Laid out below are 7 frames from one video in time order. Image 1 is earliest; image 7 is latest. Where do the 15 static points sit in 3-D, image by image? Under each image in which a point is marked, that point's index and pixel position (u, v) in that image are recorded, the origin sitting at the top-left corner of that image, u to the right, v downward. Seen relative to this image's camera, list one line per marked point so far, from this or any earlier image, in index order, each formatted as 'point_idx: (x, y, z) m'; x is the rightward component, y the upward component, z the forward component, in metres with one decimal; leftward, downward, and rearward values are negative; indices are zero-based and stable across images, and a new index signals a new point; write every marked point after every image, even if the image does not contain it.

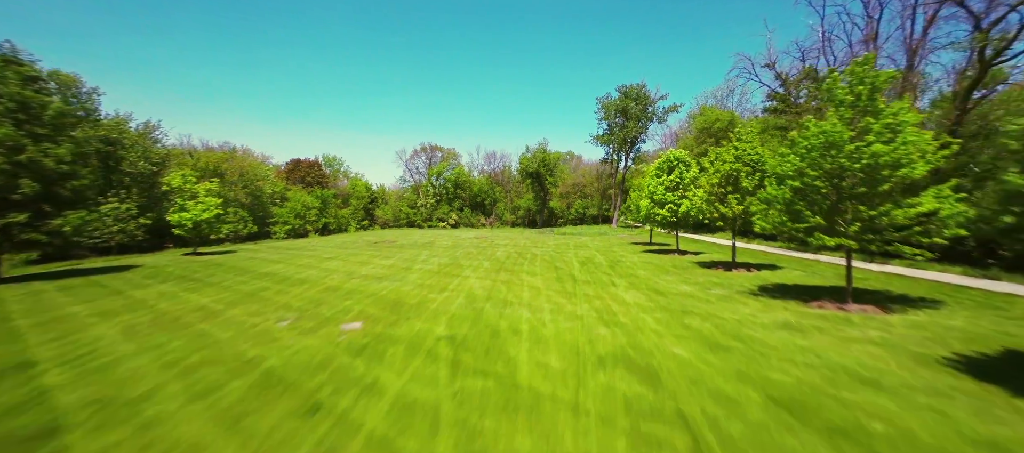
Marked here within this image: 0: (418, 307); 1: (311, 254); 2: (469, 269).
0: (-2.1, -1.8, +7.6) m
1: (-10.3, -1.4, +17.7) m
2: (-1.6, -1.6, +12.7) m
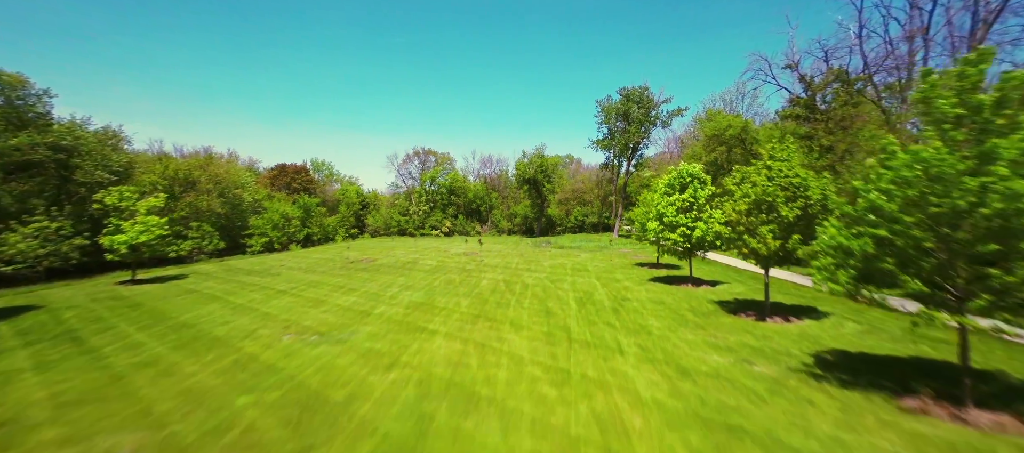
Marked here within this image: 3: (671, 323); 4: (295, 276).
0: (-2.6, -2.8, +5.3) m
1: (-10.8, -2.4, +15.4) m
2: (-2.1, -2.6, +10.4) m
3: (+4.3, -2.6, +9.5) m
4: (-10.6, -2.4, +16.9) m
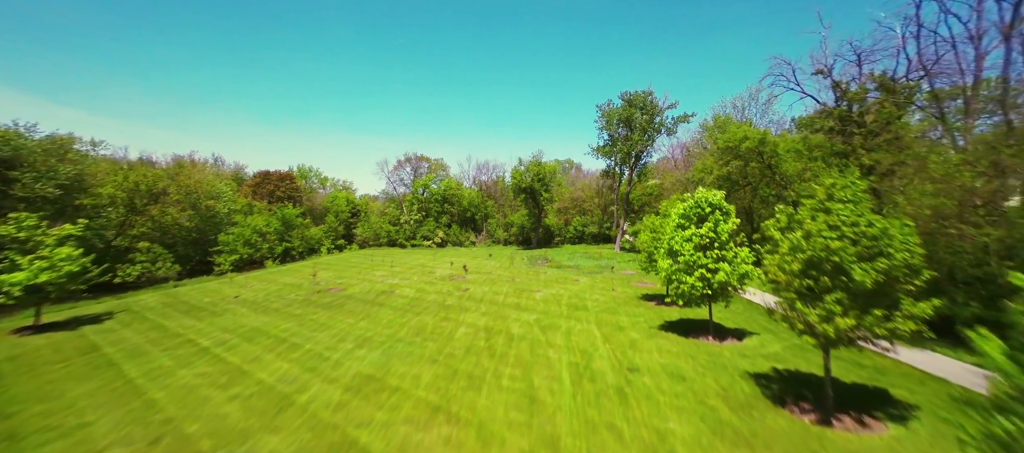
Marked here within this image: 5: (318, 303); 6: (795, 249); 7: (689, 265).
0: (-3.2, -4.0, +2.7) m
1: (-11.5, -3.7, +12.7) m
2: (-2.7, -3.9, +7.8) m
3: (+3.7, -4.0, +6.8) m
4: (-11.3, -3.7, +14.2) m
5: (-9.4, -3.7, +16.8) m
6: (+6.3, -0.5, +7.7) m
7: (+6.1, -1.3, +12.0) m
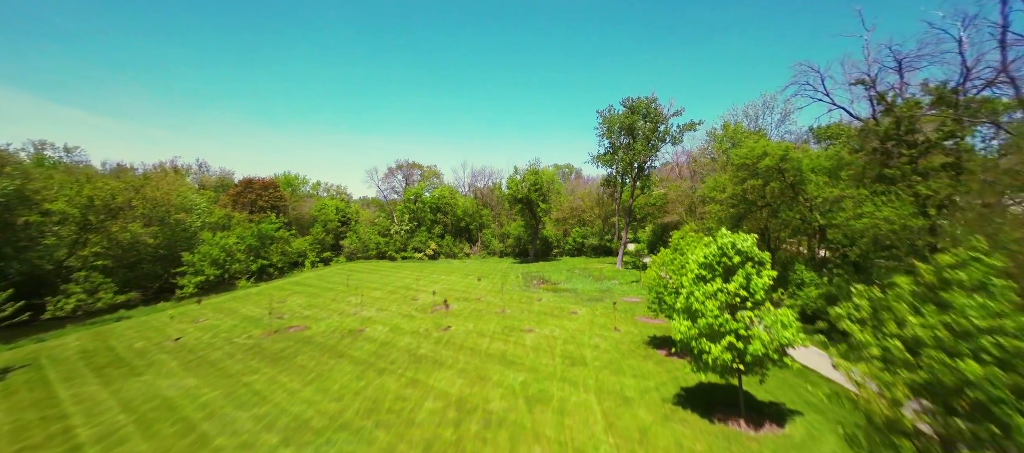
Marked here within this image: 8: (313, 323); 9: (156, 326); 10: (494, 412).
0: (-3.8, -5.4, +0.1) m
1: (-12.1, -5.1, +10.2) m
2: (-3.4, -5.3, +5.2) m
3: (+3.1, -5.4, +4.3) m
4: (-11.9, -5.1, +11.7) m
5: (-10.0, -5.1, +14.2) m
6: (+5.7, -1.9, +5.1) m
7: (+5.5, -2.7, +9.4) m
8: (-10.4, -5.0, +18.1) m
9: (-17.9, -5.0, +17.4) m
10: (-0.5, -5.3, +10.0) m
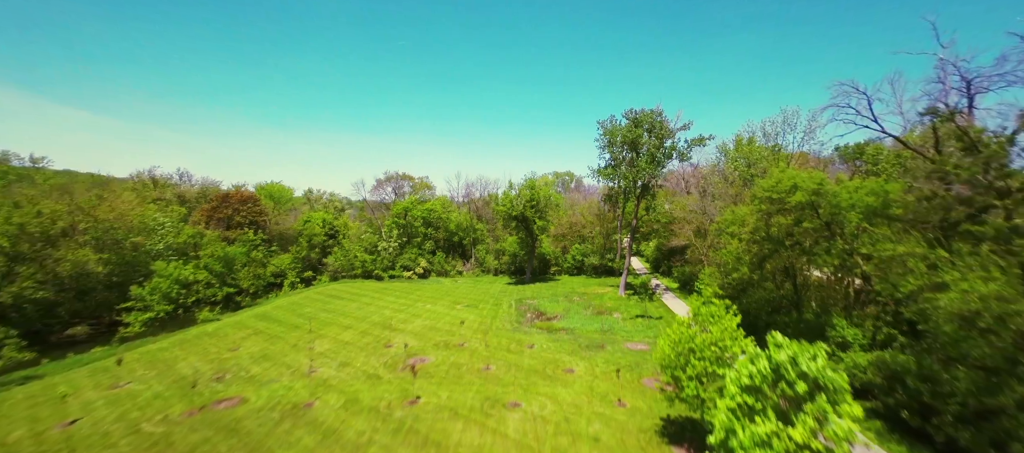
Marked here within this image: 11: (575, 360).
0: (-4.7, -7.3, -3.0) m
1: (-12.9, -7.1, +7.1) m
2: (-4.2, -7.3, +2.1) m
3: (+2.3, -7.4, +1.1) m
4: (-12.7, -7.1, +8.6) m
5: (-10.8, -7.1, +11.1) m
6: (+4.9, -4.0, +2.0) m
7: (+4.7, -4.8, +6.3) m
8: (-11.2, -7.1, +15.0) m
9: (-18.7, -7.0, +14.4) m
10: (-1.3, -7.3, +6.9) m
11: (+3.6, -7.3, +19.1) m
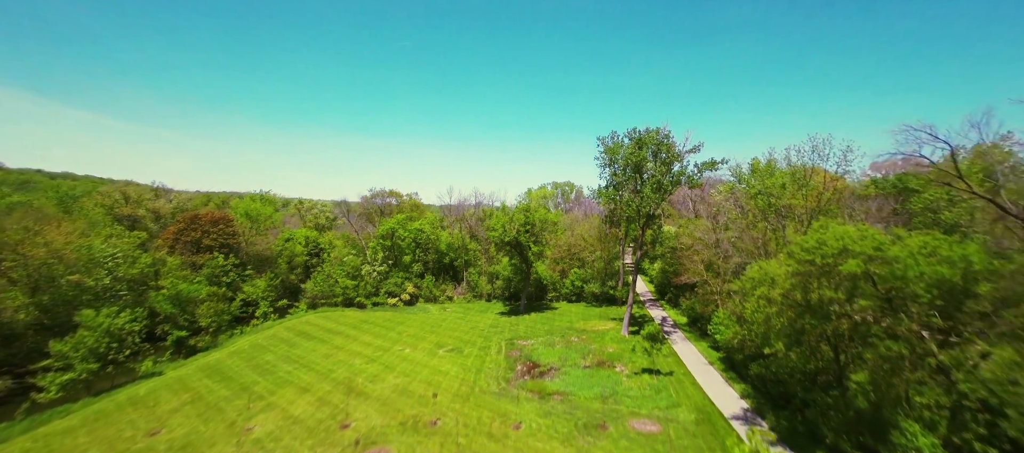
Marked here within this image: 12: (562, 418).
0: (-5.6, -9.8, -6.6) m
1: (-13.8, -9.6, +3.5) m
2: (-5.1, -9.9, -1.5) m
3: (+1.3, -10.0, -2.5) m
4: (-13.6, -9.7, +5.0) m
5: (-11.7, -9.7, +7.5) m
6: (+4.0, -6.6, -1.6) m
7: (+3.8, -7.5, +2.7) m
8: (-12.1, -9.7, +11.4) m
9: (-19.6, -9.6, +10.8) m
10: (-2.2, -9.9, +3.3) m
11: (+2.7, -10.1, +15.5) m
12: (+2.7, -10.1, +18.4) m
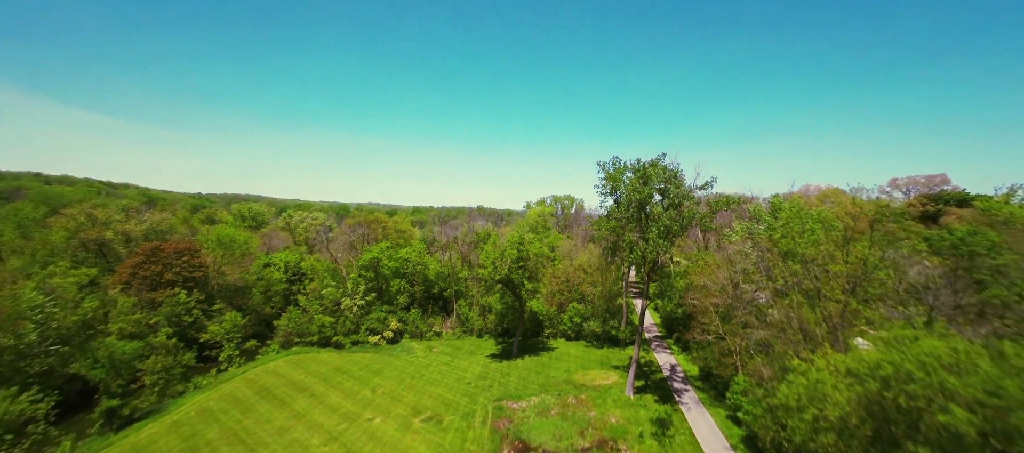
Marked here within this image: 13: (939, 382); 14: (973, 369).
0: (-6.7, -13.1, -10.5) m
1: (-14.8, -12.9, -0.3) m
2: (-6.2, -13.2, -5.4) m
3: (+0.3, -13.3, -6.4) m
4: (-14.6, -13.0, +1.2) m
5: (-12.7, -13.1, +3.7) m
6: (+2.9, -10.0, -5.5) m
7: (+2.8, -10.9, -1.2) m
8: (-13.1, -13.1, +7.6) m
9: (-20.6, -12.9, +7.0) m
10: (-3.2, -13.3, -0.5) m
11: (+1.7, -13.6, +11.6) m
12: (+1.8, -13.6, +14.5) m
13: (+12.6, -4.3, +10.3) m
14: (+13.5, -3.9, +10.2) m
